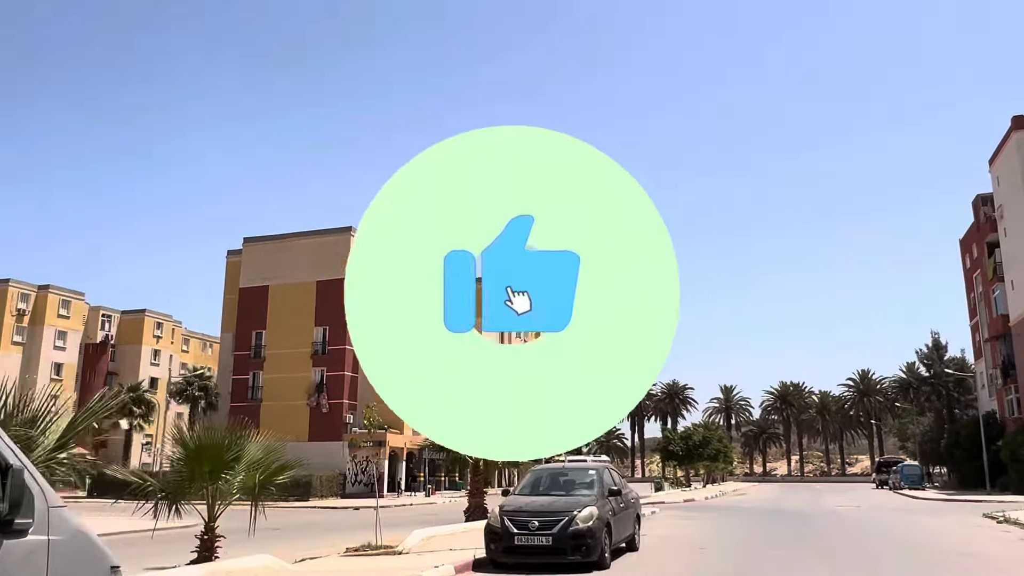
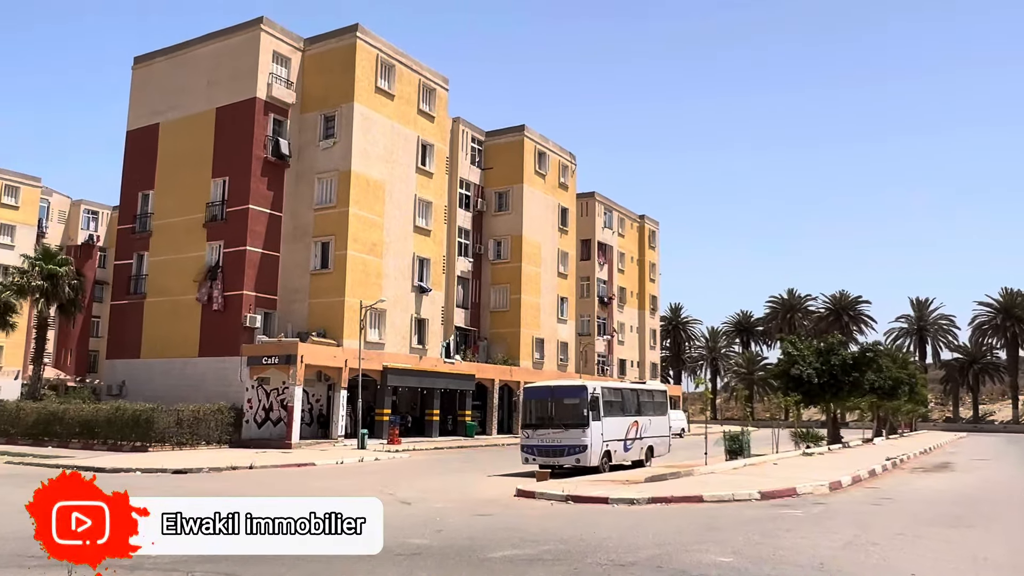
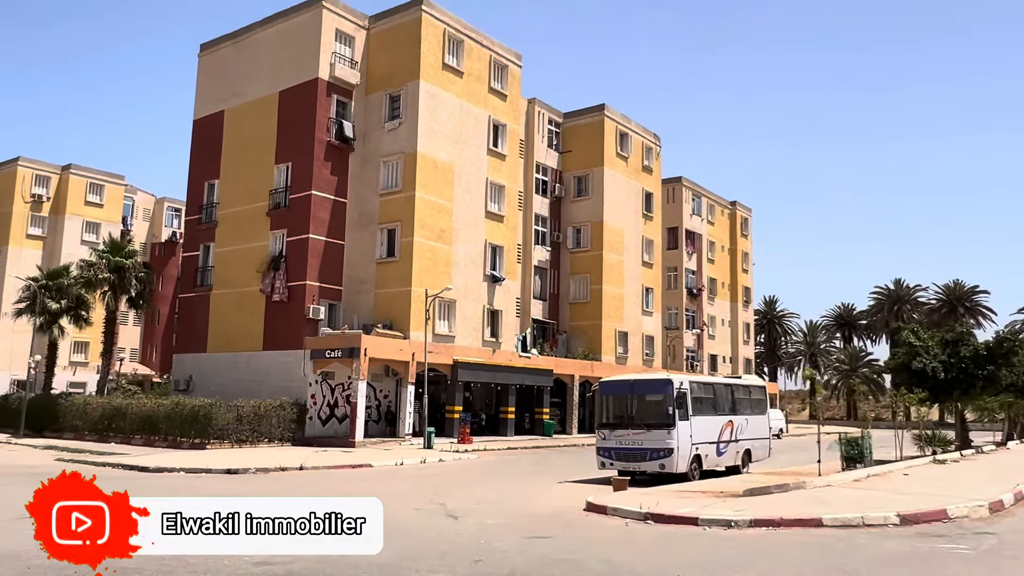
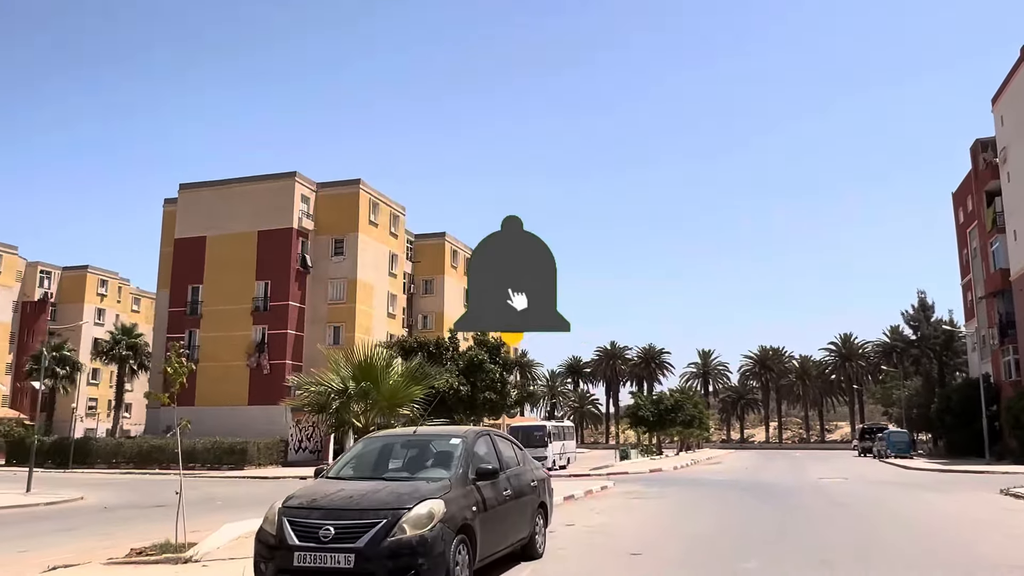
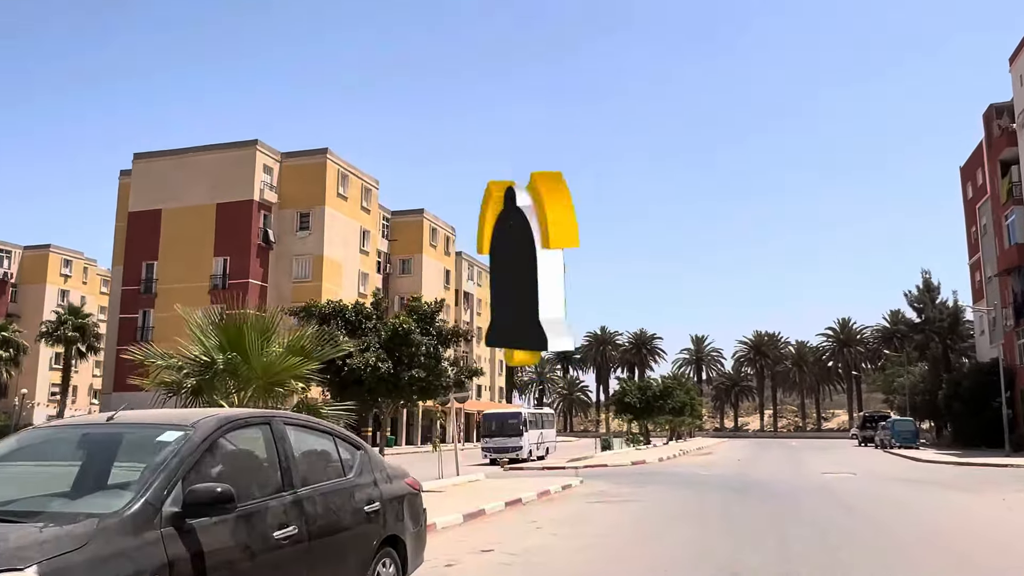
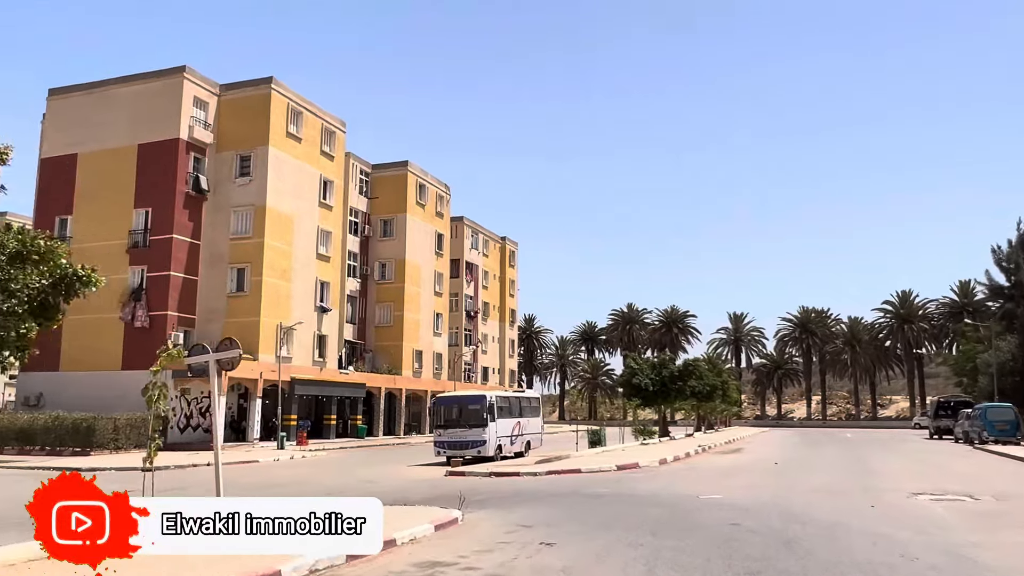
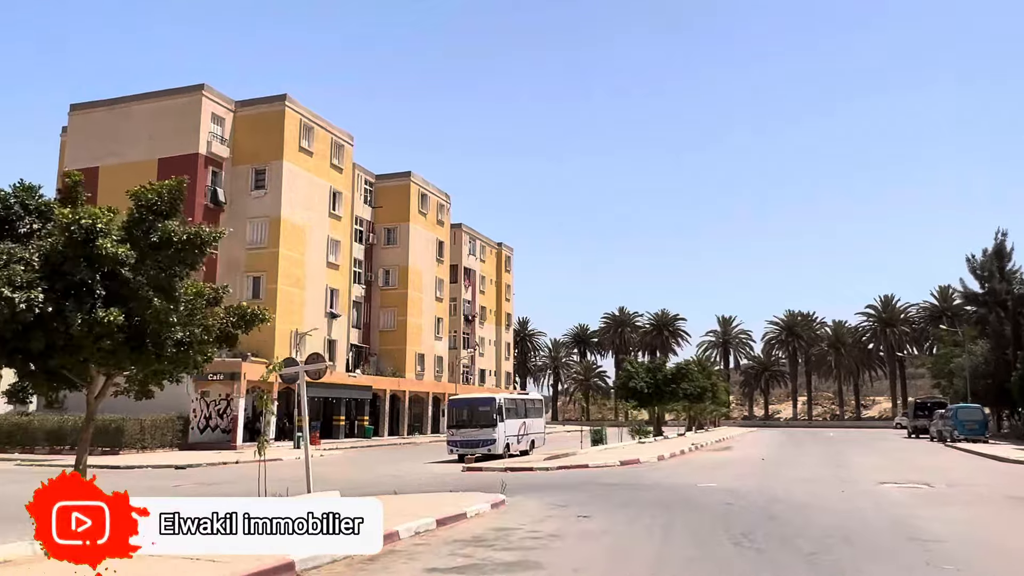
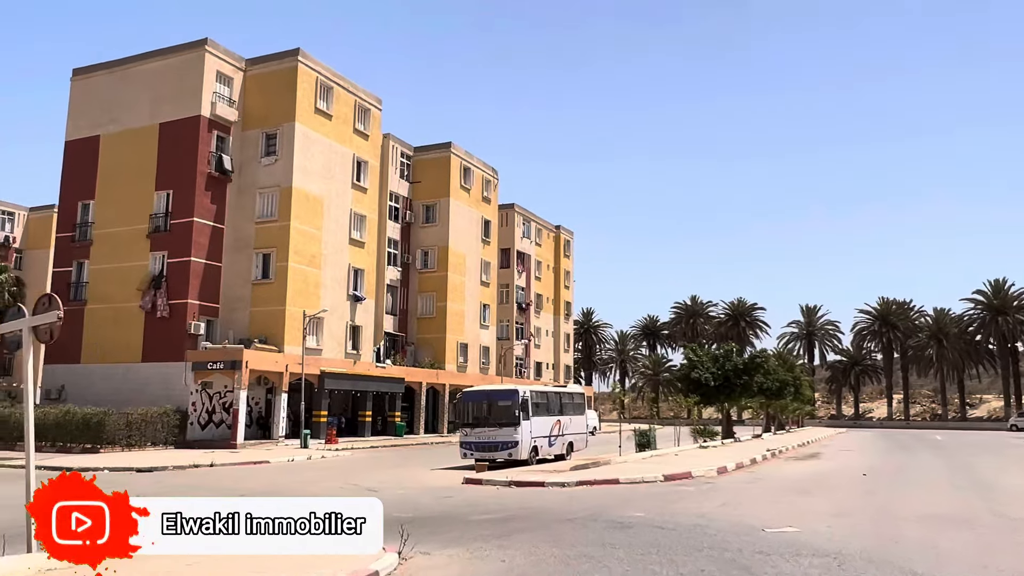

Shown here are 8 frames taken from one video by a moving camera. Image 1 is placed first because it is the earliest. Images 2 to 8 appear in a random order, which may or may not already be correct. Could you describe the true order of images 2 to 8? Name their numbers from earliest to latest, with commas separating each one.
4, 5, 7, 6, 8, 2, 3
